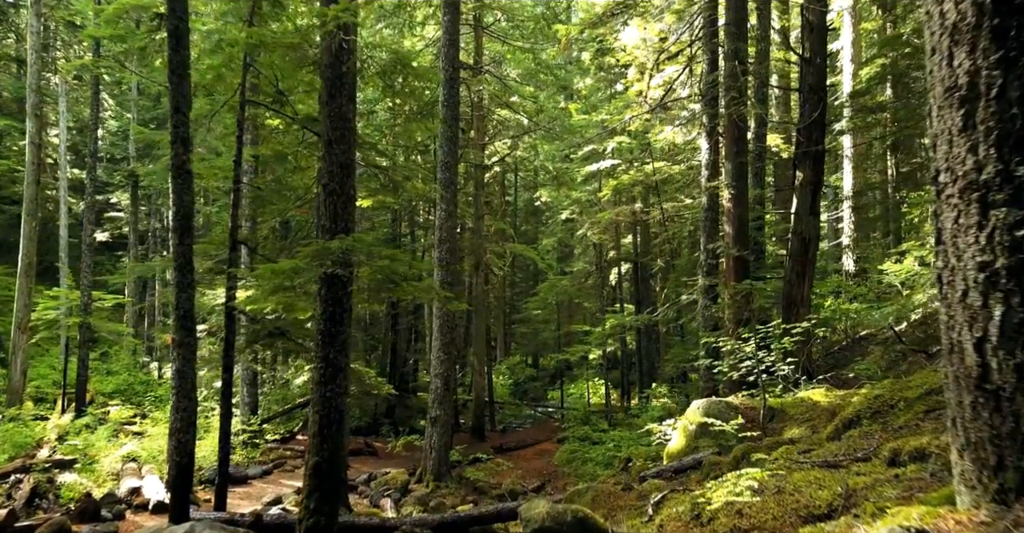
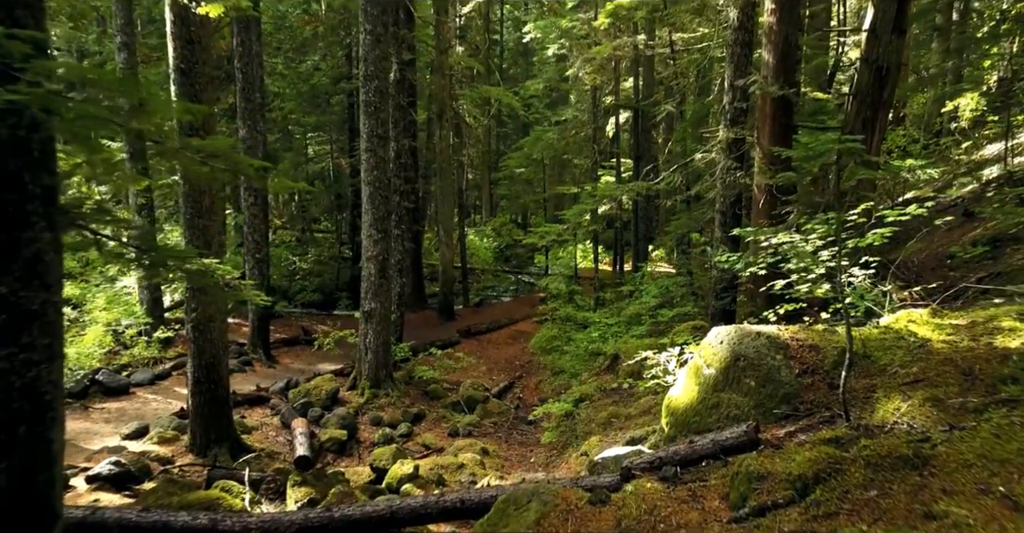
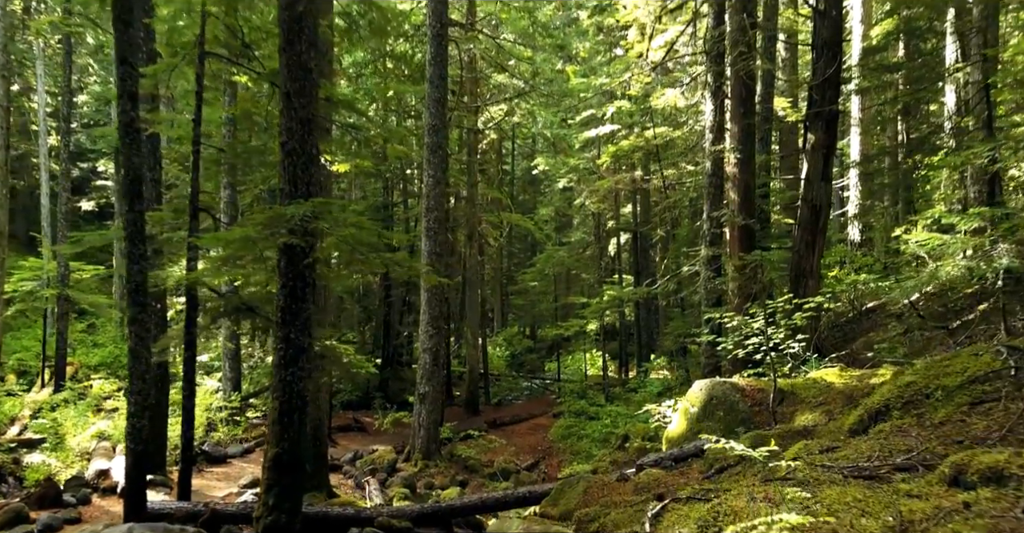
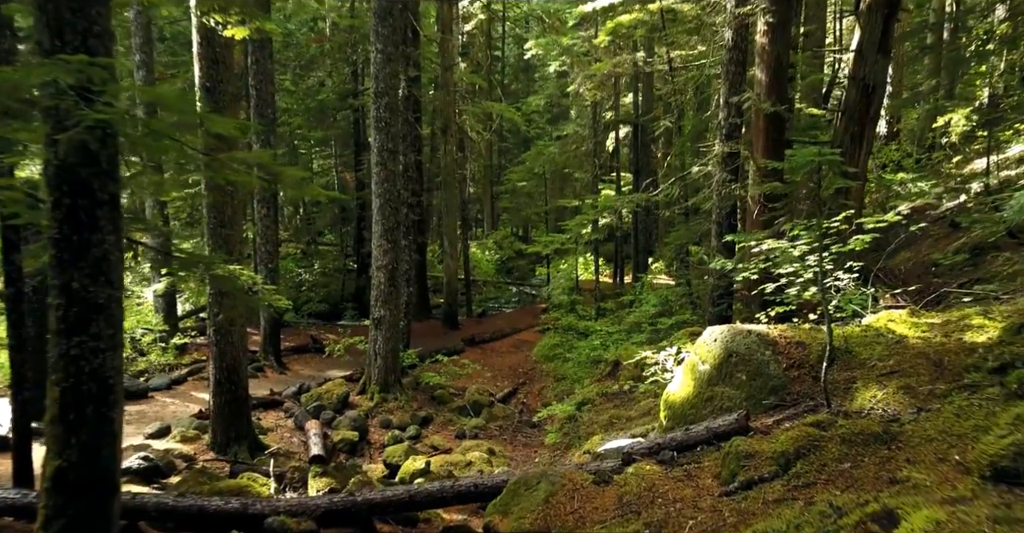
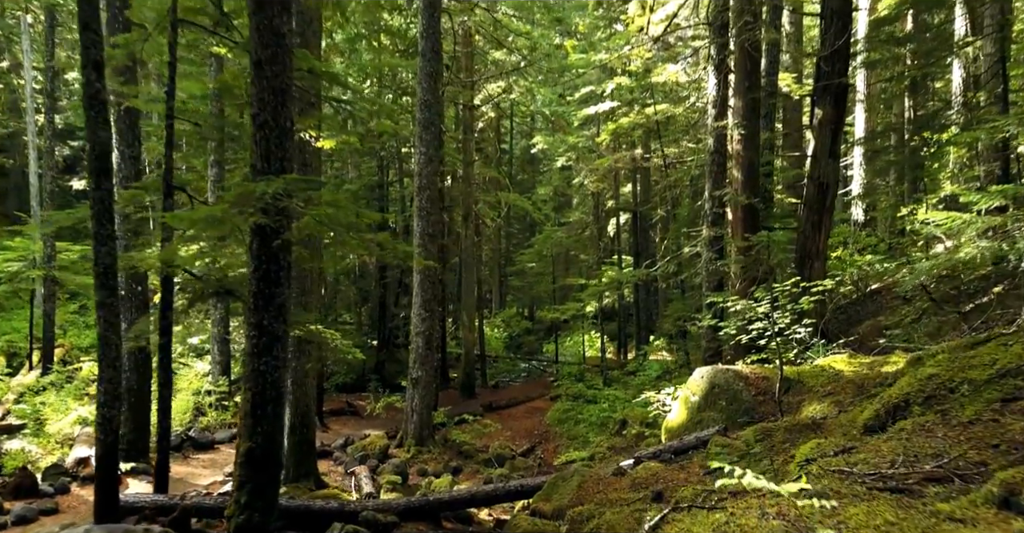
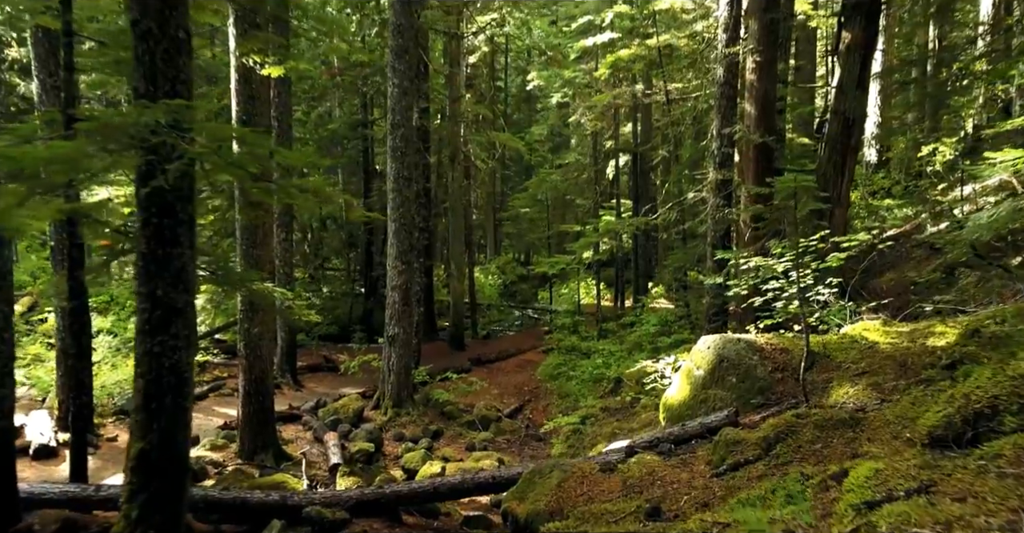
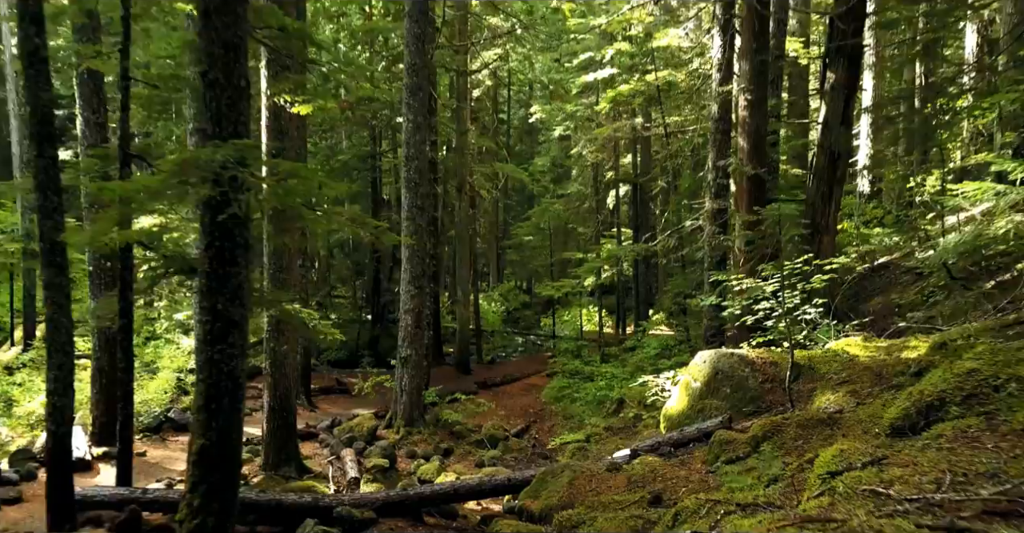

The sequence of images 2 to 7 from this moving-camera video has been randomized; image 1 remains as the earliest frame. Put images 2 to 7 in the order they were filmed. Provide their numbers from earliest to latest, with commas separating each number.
3, 5, 7, 6, 4, 2
